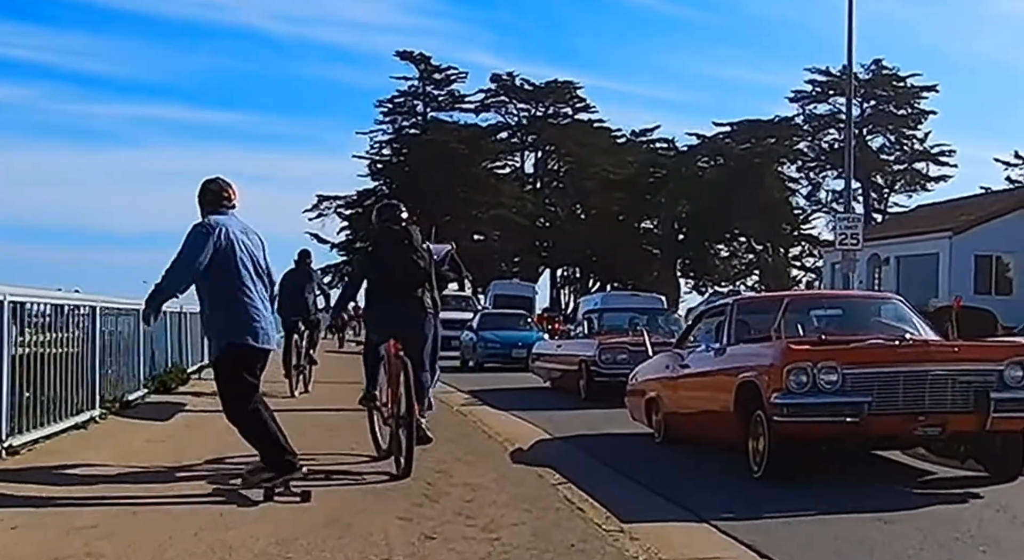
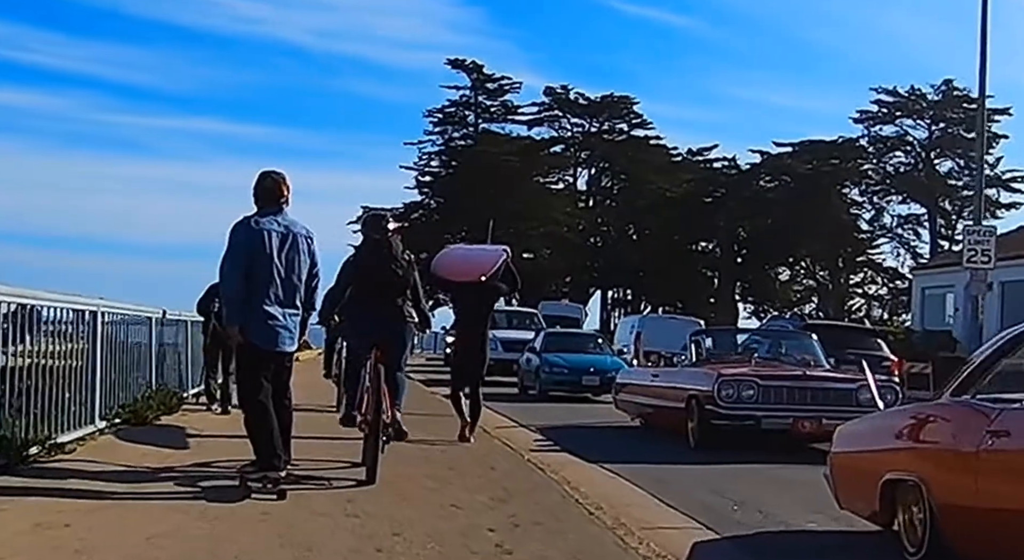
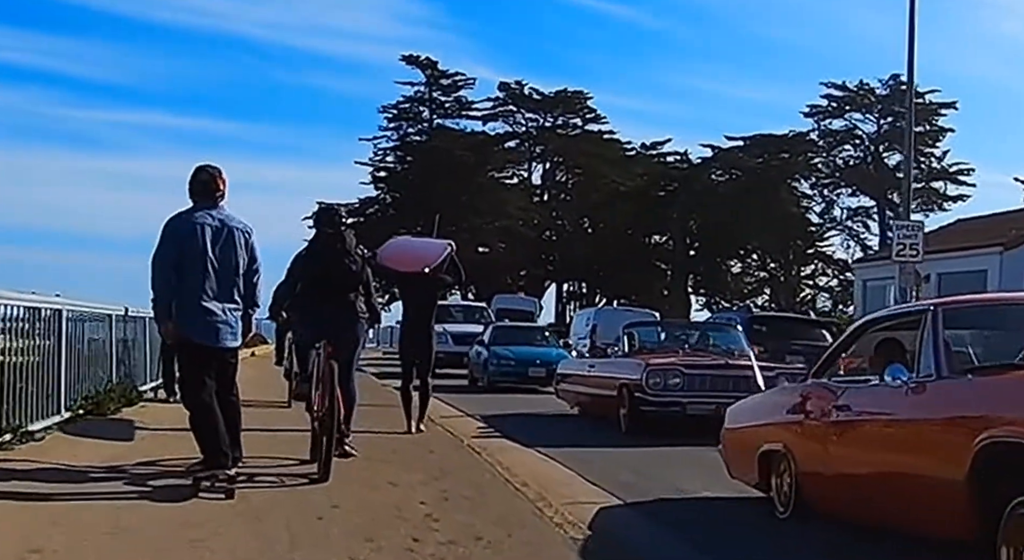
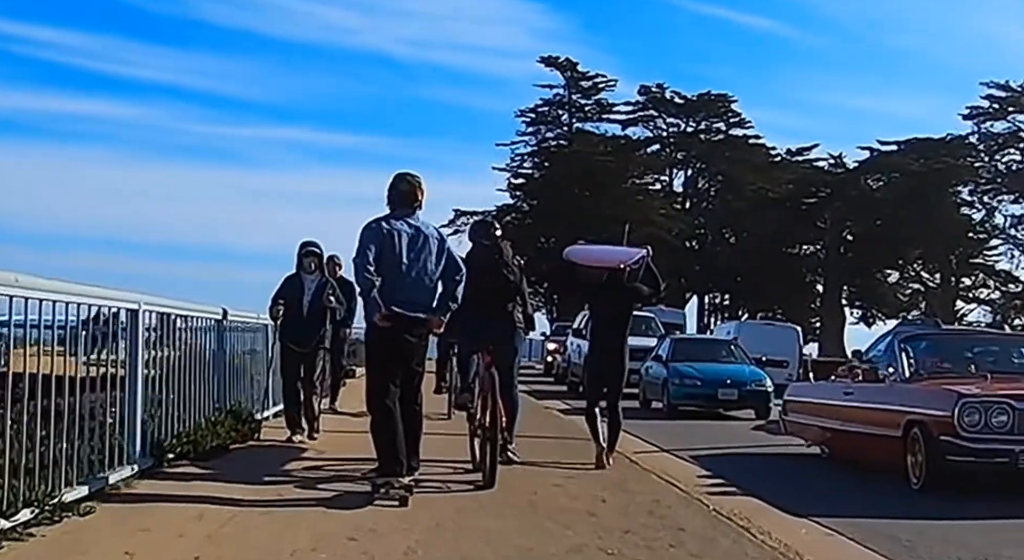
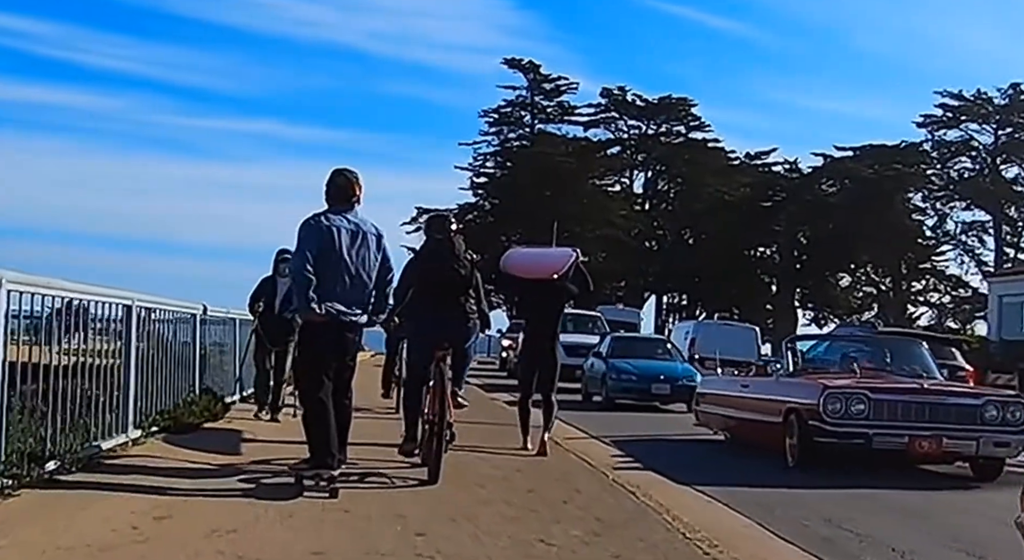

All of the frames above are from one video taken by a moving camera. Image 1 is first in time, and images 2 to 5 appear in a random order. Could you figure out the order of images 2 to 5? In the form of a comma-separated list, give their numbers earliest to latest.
3, 2, 5, 4
